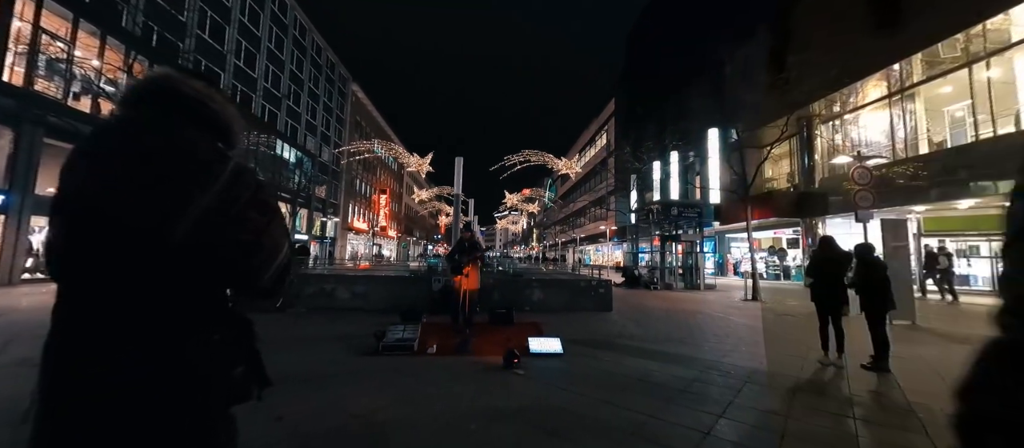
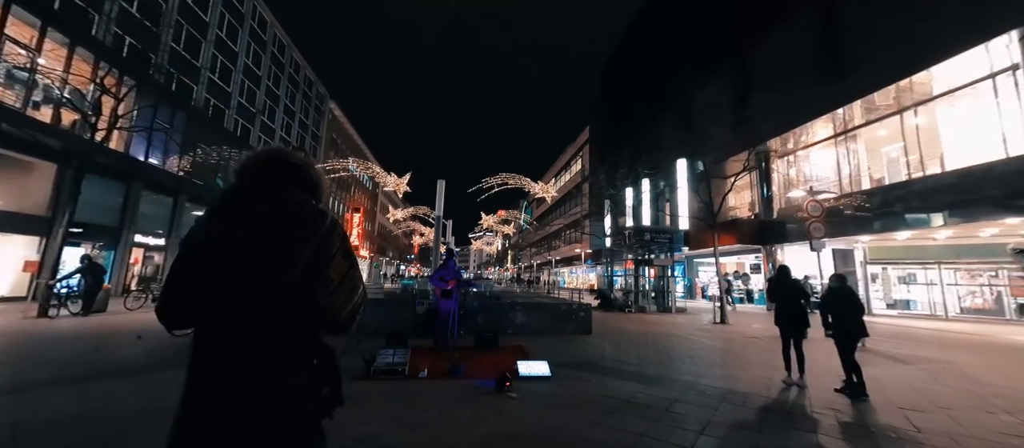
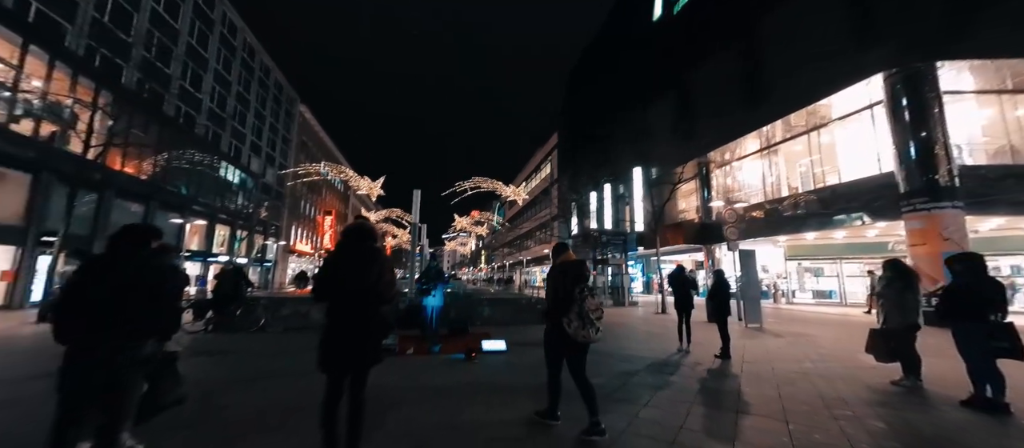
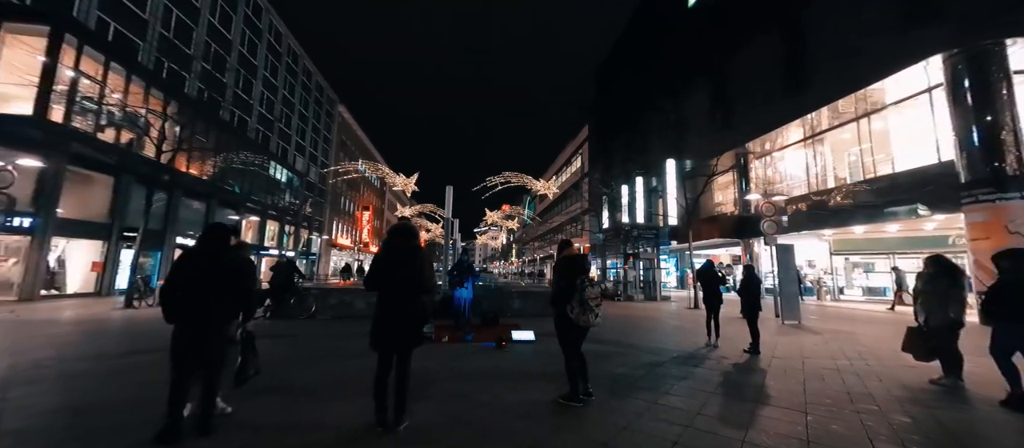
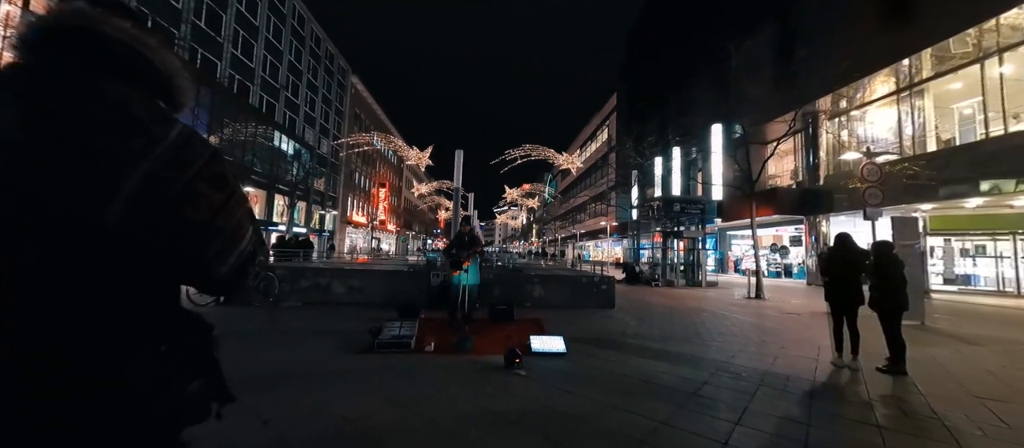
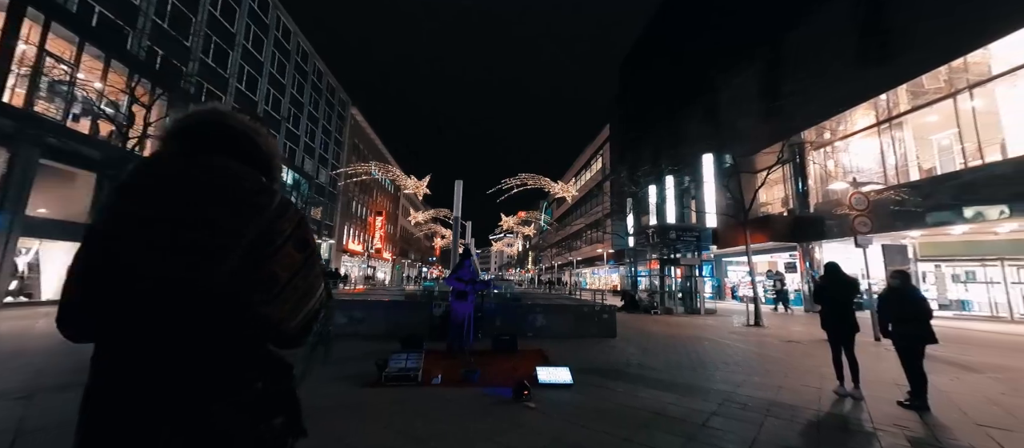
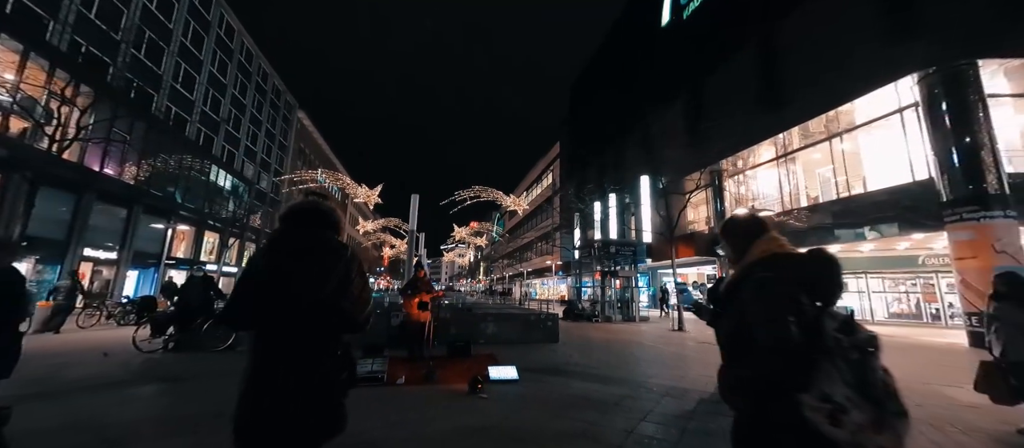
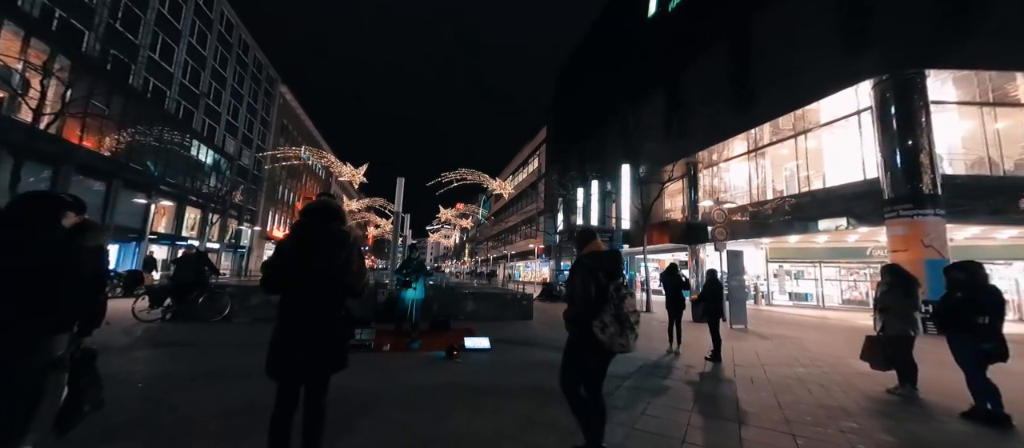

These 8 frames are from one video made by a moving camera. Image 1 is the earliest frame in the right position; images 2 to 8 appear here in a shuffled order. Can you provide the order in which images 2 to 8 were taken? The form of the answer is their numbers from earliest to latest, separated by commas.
5, 6, 2, 7, 8, 3, 4
